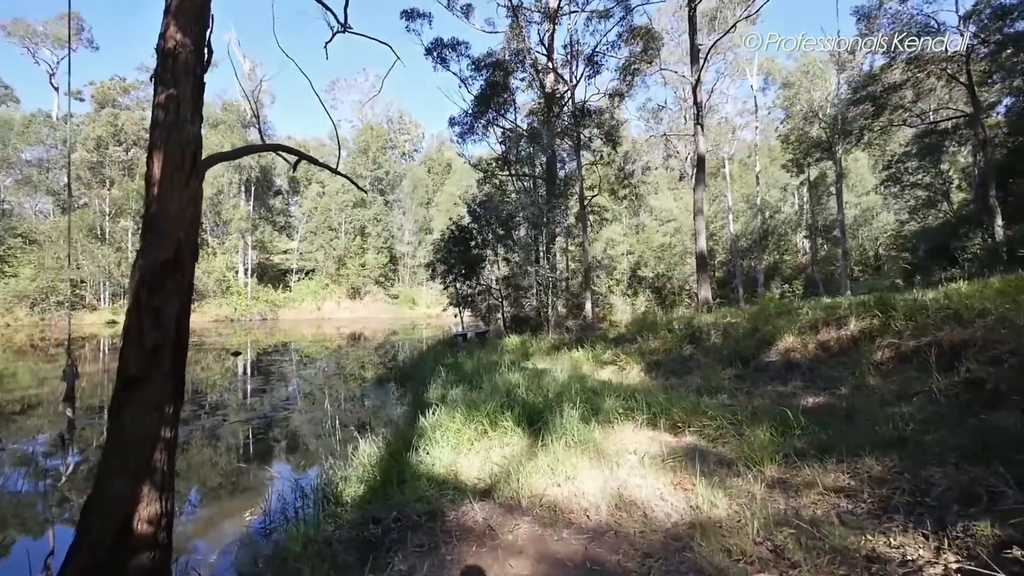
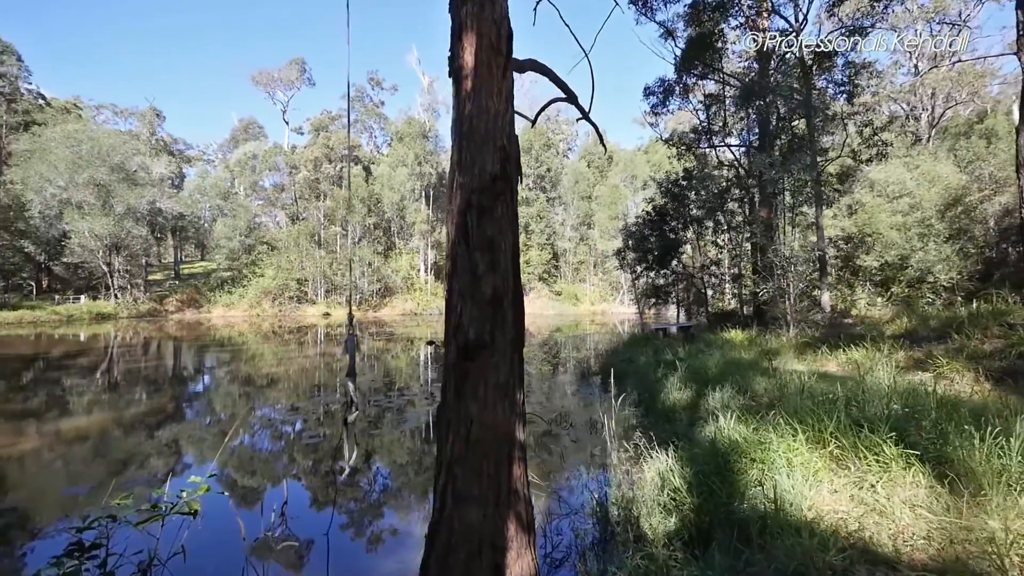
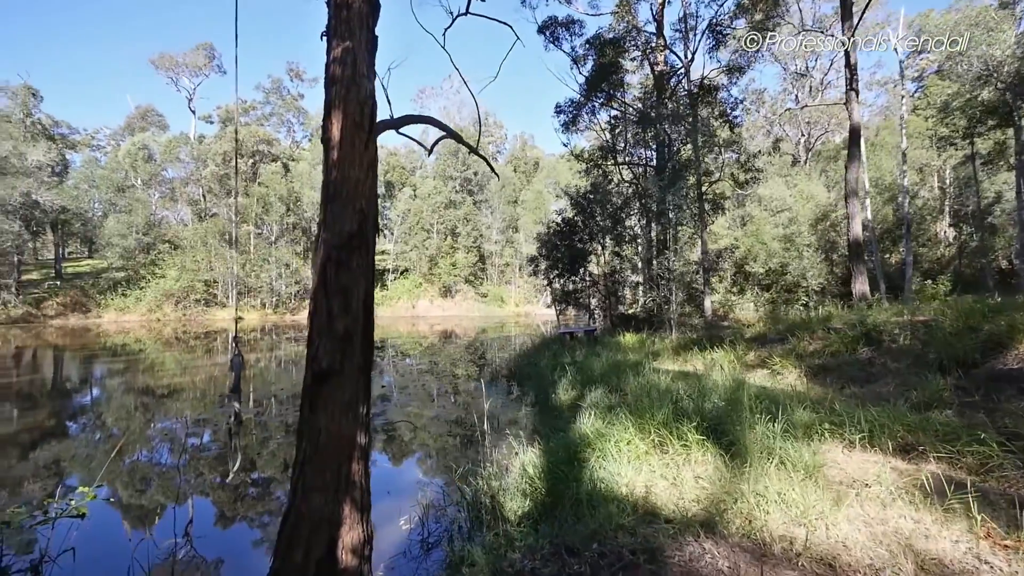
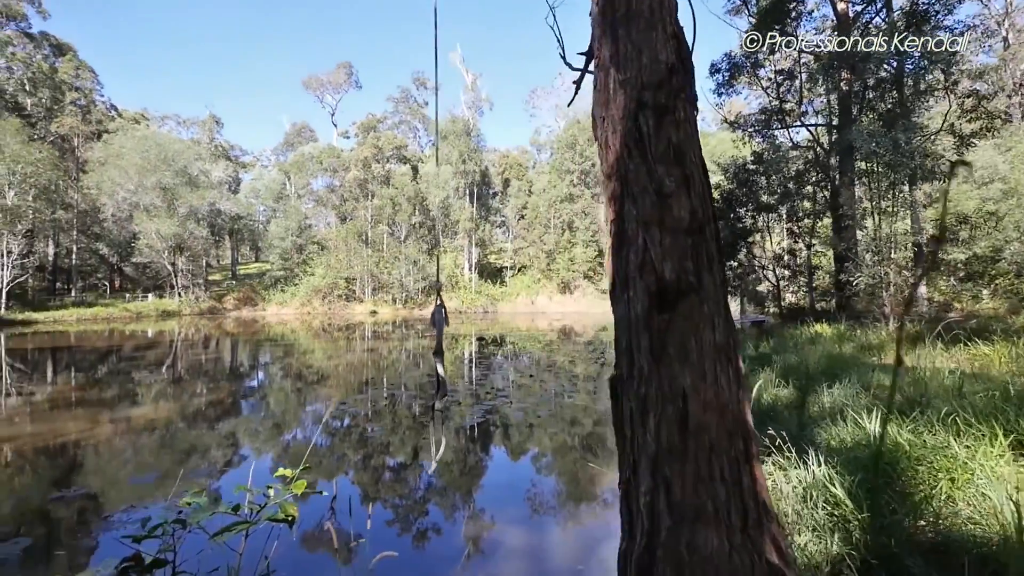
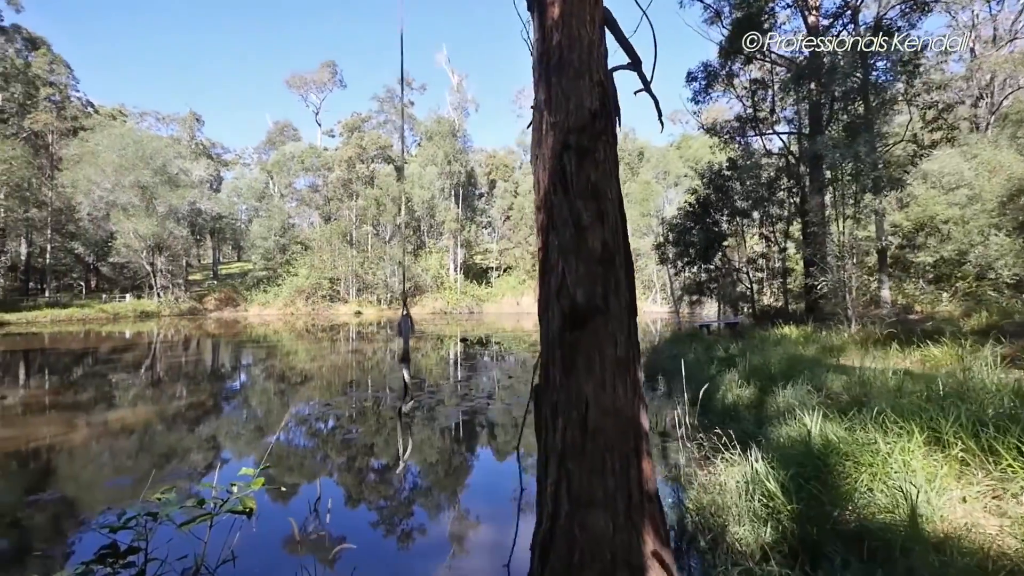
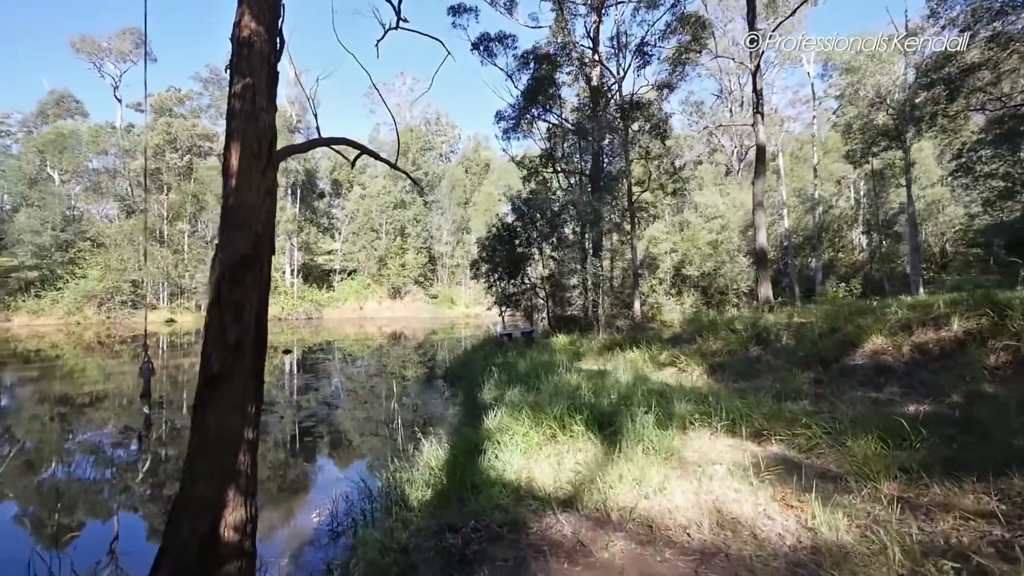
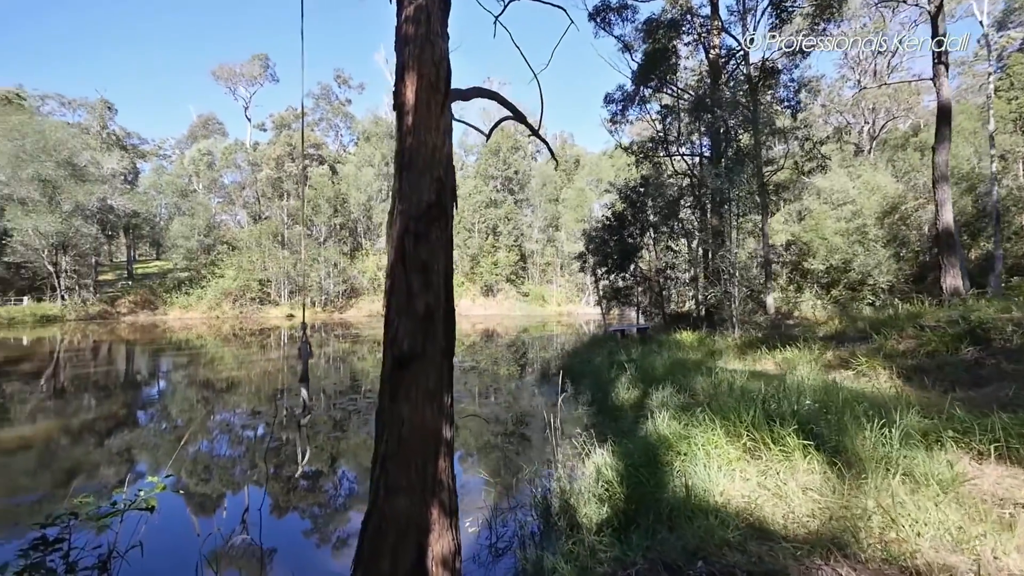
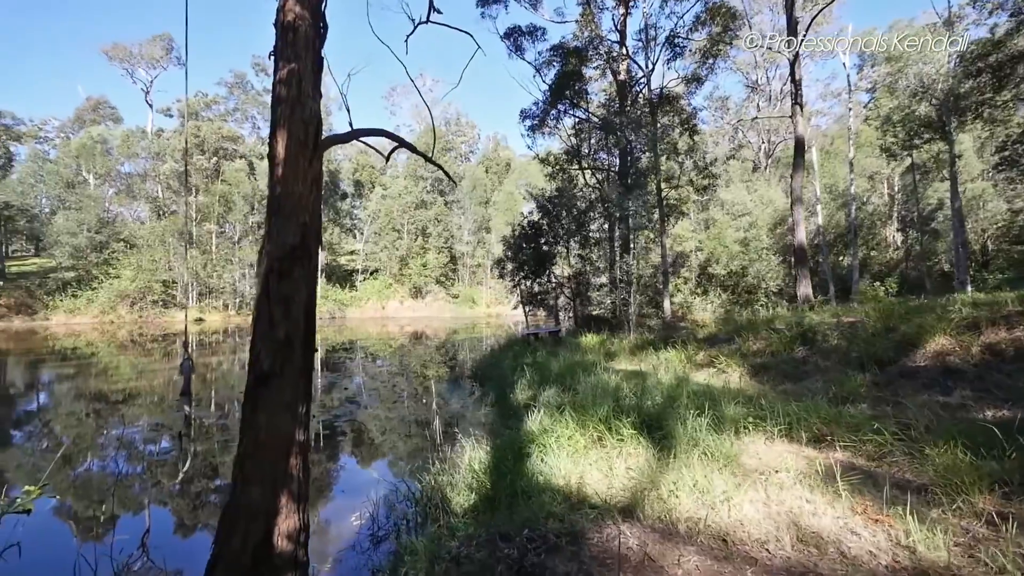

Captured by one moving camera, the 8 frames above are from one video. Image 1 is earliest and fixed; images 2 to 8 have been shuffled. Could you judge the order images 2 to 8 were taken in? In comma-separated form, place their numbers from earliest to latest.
6, 8, 3, 7, 2, 5, 4
